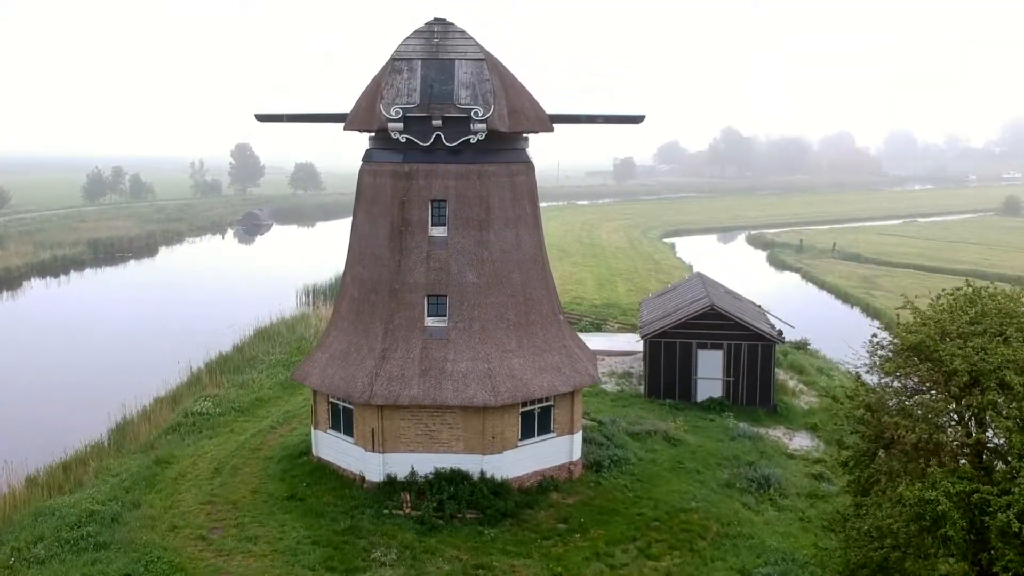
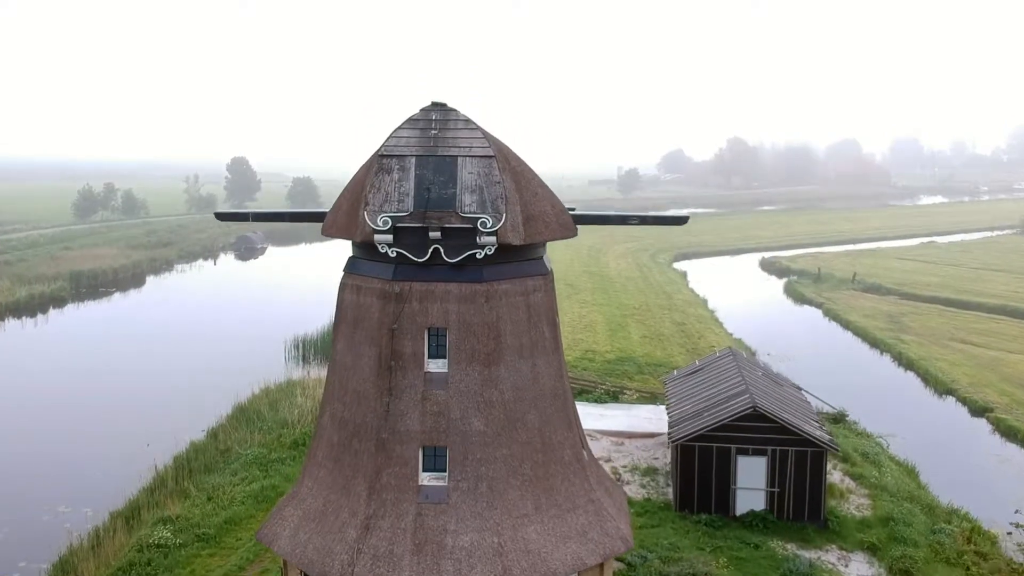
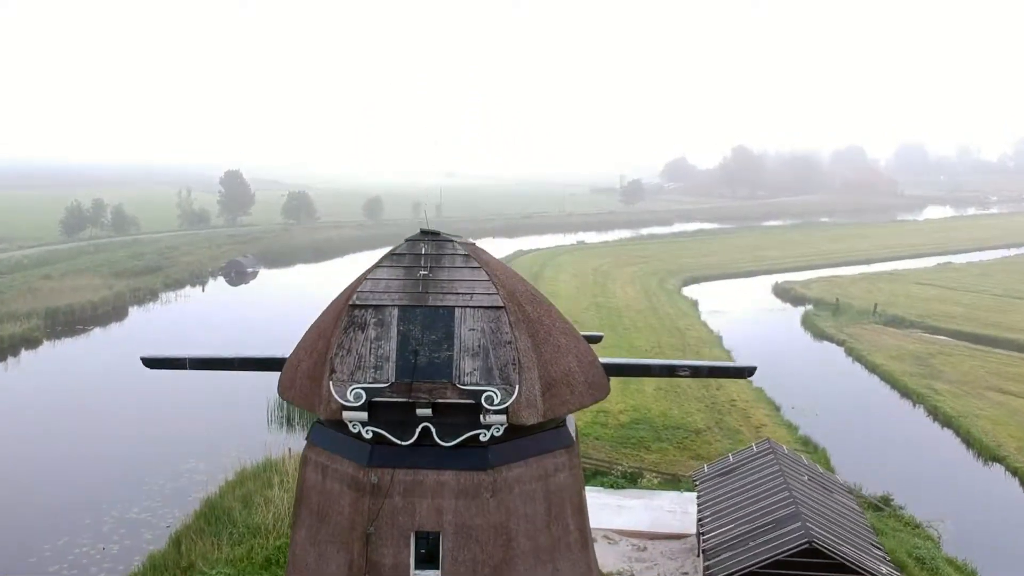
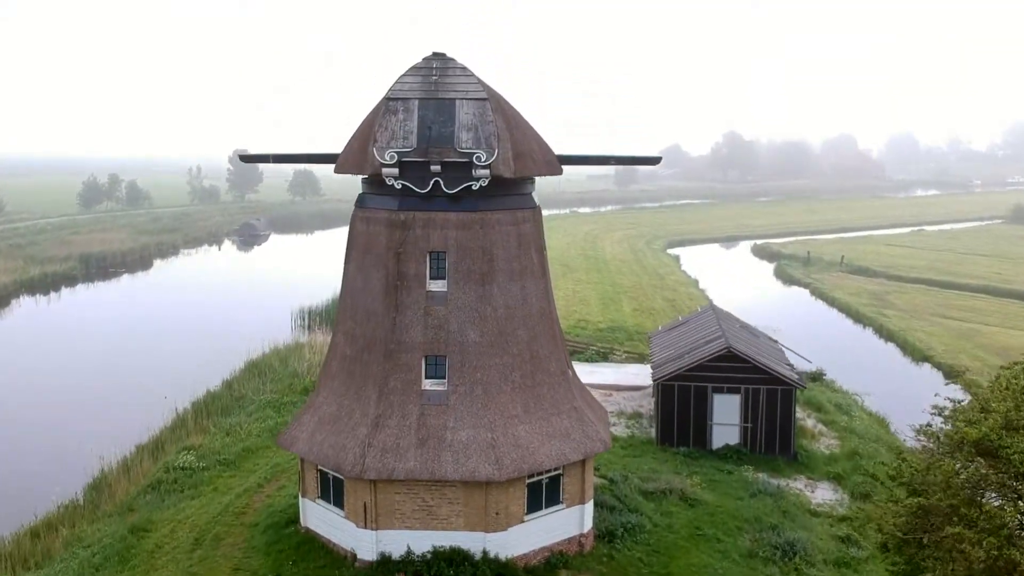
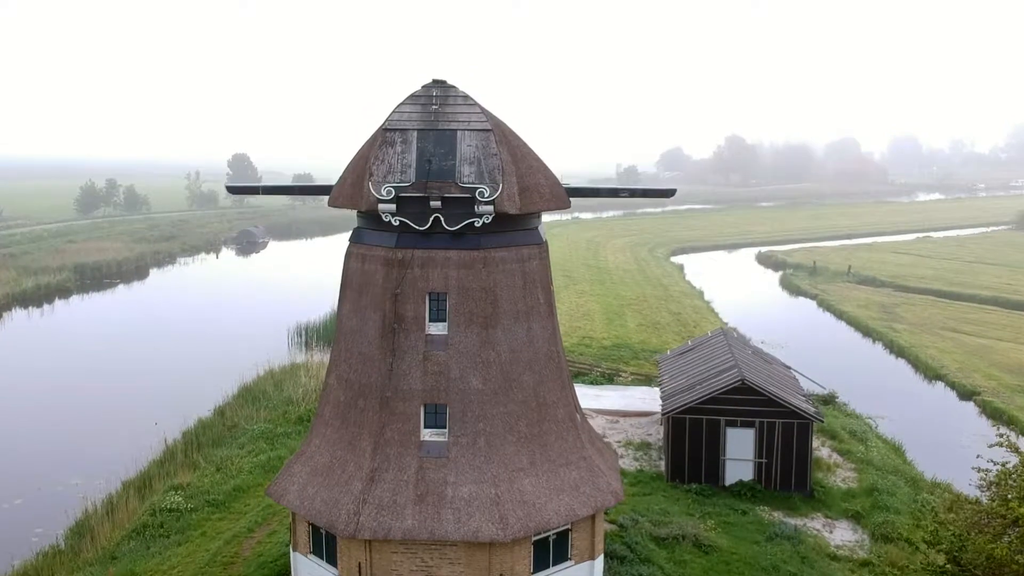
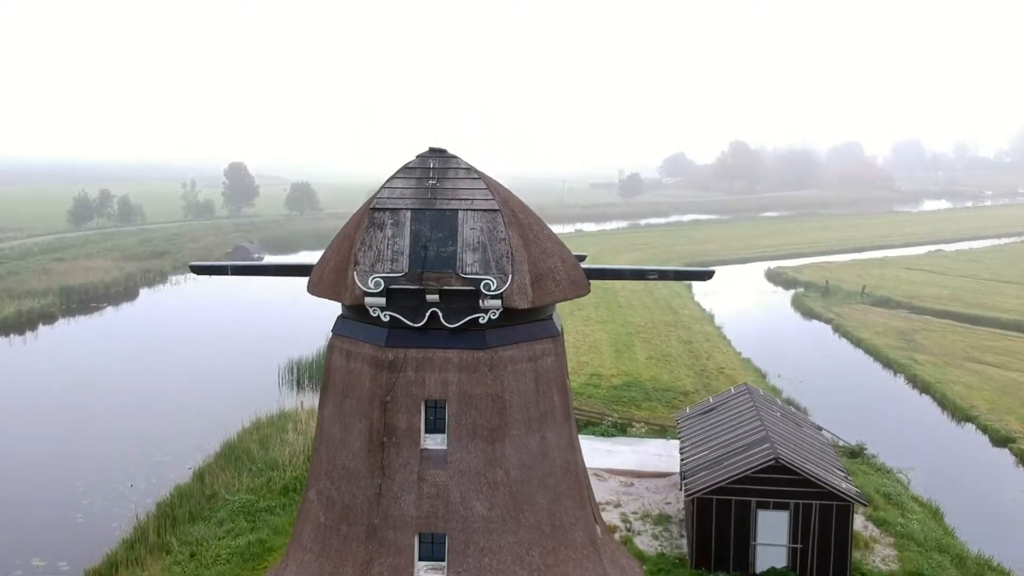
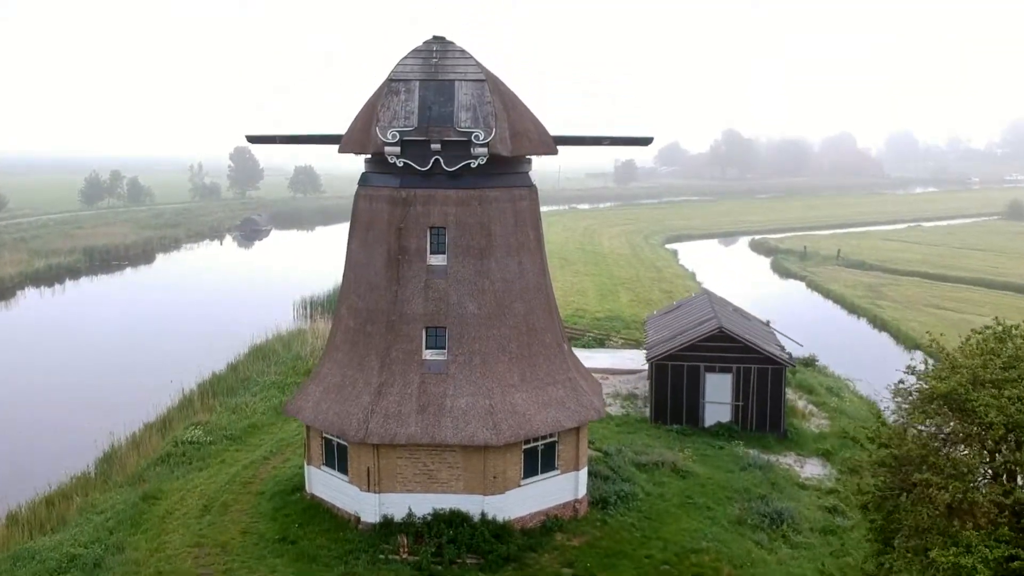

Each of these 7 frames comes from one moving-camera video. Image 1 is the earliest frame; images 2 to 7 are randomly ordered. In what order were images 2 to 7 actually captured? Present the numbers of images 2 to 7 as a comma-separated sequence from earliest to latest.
7, 4, 5, 2, 6, 3
